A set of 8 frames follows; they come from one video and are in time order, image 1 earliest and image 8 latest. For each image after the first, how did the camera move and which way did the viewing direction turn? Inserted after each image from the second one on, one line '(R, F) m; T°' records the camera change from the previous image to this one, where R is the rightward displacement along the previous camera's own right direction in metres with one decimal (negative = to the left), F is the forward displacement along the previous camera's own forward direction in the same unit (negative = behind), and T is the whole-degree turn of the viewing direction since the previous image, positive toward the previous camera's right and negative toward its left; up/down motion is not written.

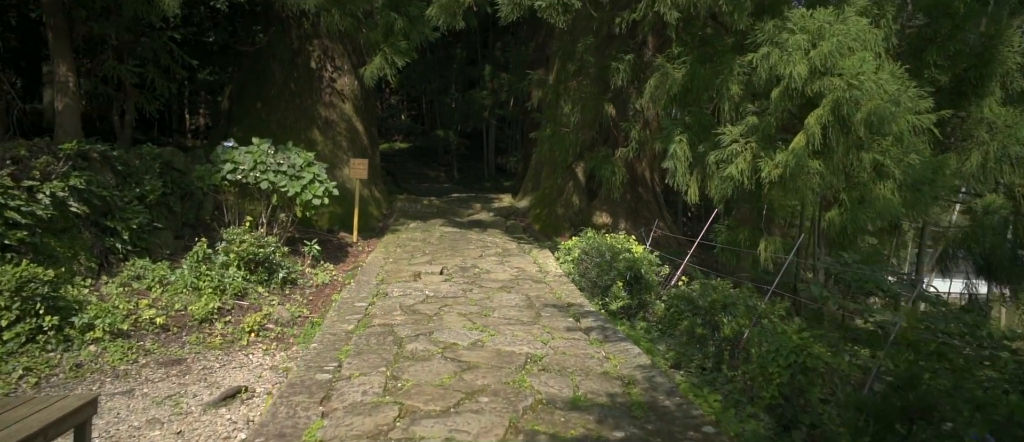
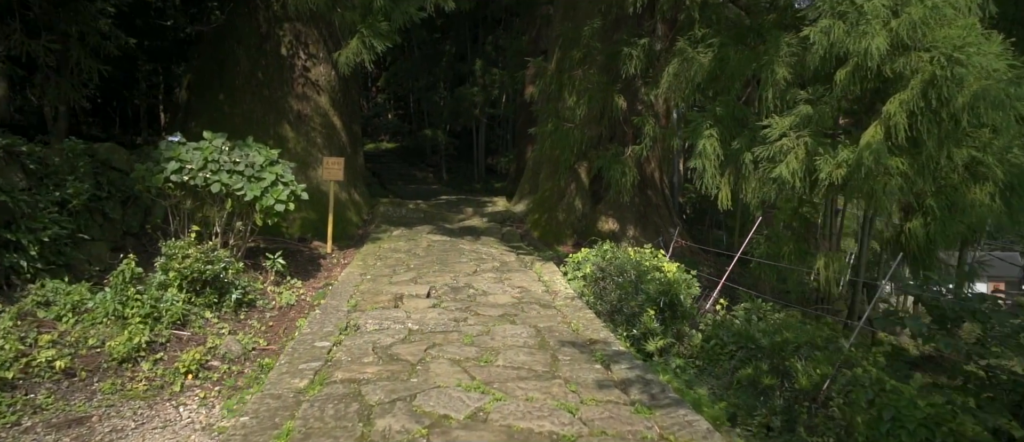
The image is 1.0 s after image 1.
(-0.1, +1.2) m; +1°
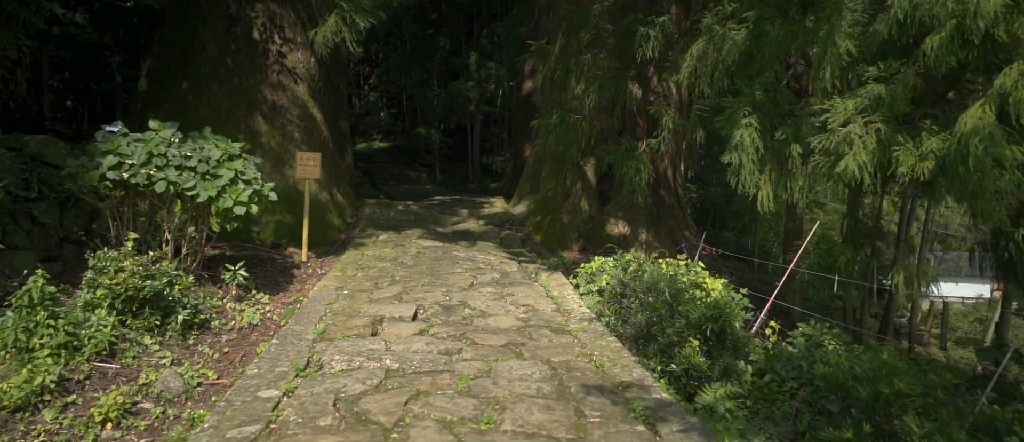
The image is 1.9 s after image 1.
(-0.1, +1.0) m; 0°
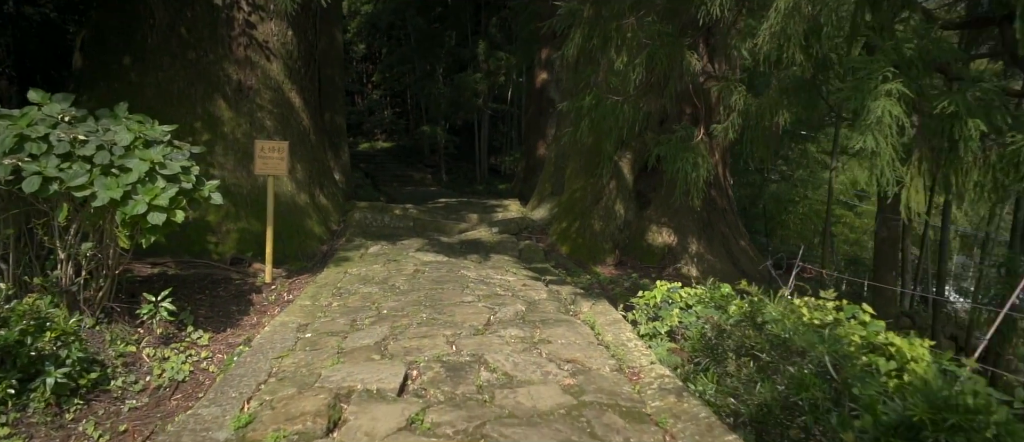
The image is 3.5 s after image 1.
(-0.2, +1.7) m; -1°
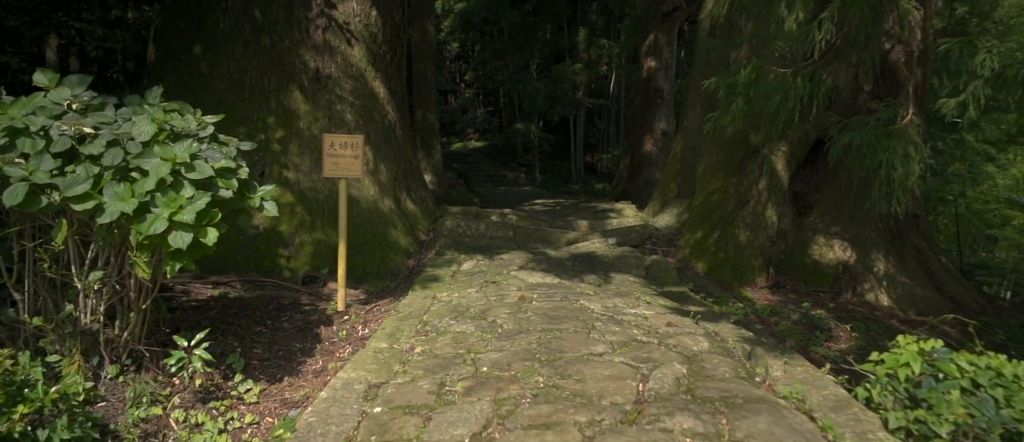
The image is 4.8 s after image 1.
(-0.3, +1.3) m; -8°
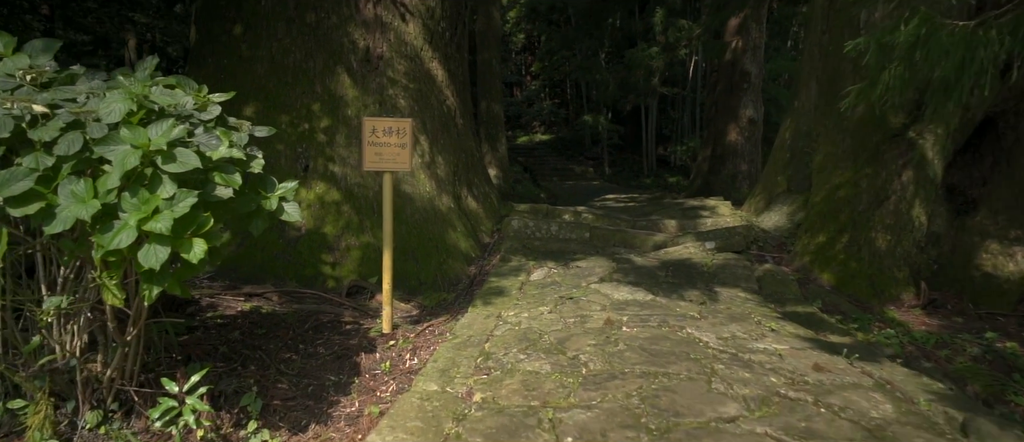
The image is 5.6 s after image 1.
(-0.1, +0.9) m; -6°
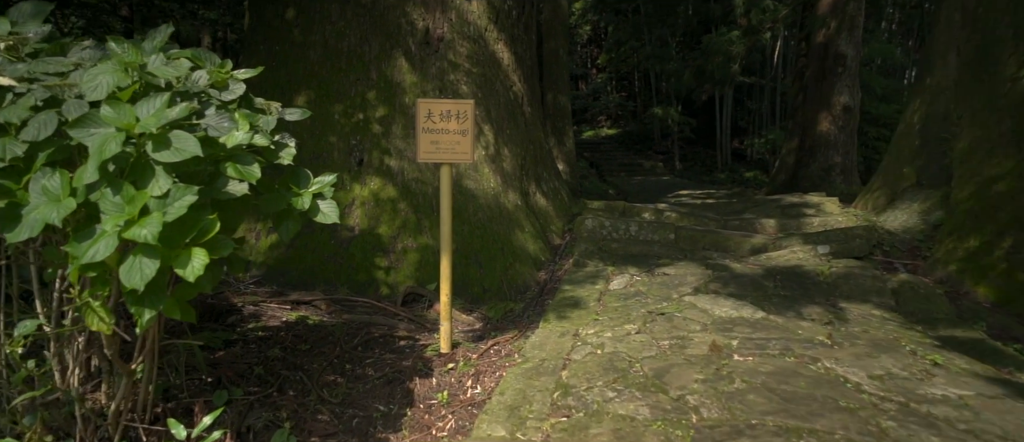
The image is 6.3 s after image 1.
(-0.1, +0.6) m; -6°
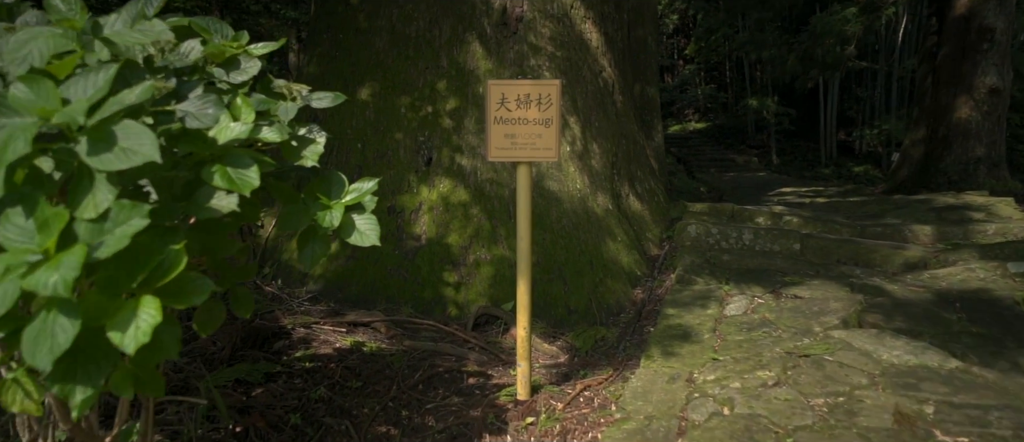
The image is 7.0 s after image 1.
(-0.1, +0.7) m; -7°
